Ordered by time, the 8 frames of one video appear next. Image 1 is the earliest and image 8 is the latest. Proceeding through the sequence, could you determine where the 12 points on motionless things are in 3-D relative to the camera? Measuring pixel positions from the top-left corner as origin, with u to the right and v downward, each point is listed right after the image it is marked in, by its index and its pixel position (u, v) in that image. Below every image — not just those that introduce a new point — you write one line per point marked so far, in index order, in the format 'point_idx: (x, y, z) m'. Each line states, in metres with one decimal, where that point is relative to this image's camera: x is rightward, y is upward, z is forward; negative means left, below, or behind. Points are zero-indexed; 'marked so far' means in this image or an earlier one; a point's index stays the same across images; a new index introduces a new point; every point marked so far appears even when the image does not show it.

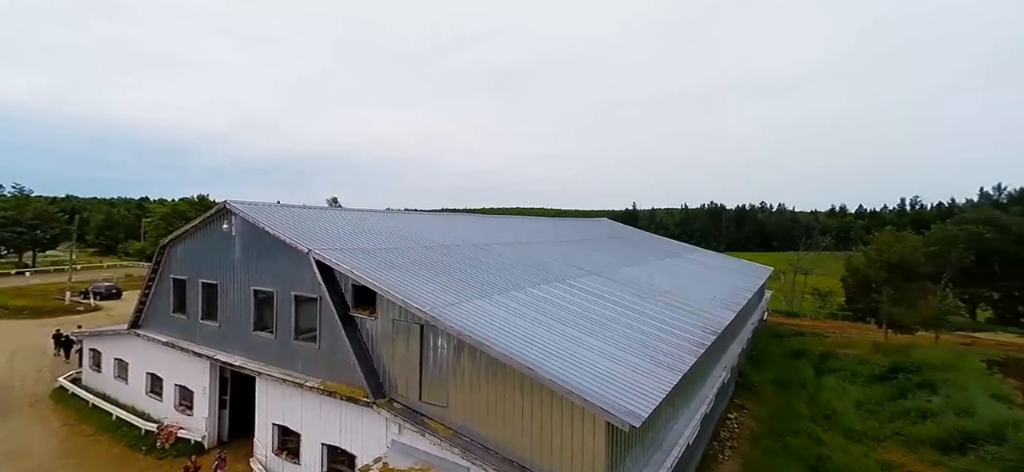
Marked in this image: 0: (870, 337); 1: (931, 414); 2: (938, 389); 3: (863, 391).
0: (+13.9, -4.0, +17.5) m
1: (+11.8, -5.0, +12.9) m
2: (+12.7, -4.6, +13.7) m
3: (+11.2, -5.0, +14.5) m
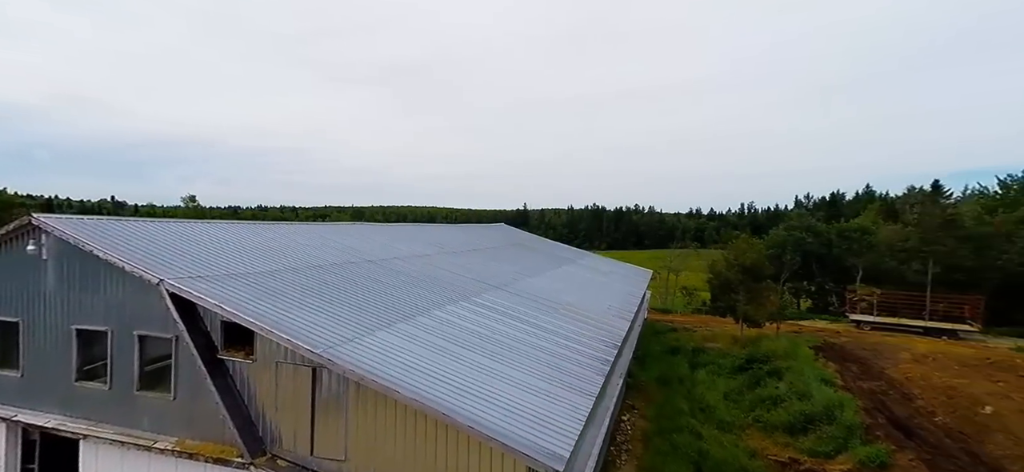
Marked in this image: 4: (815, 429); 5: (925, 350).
0: (+9.6, -4.1, +20.1) m
1: (+8.7, -5.3, +15.1) m
2: (+9.4, -4.8, +16.1) m
3: (+7.8, -5.3, +16.6) m
4: (+8.7, -5.5, +13.6) m
5: (+15.4, -4.3, +17.5) m
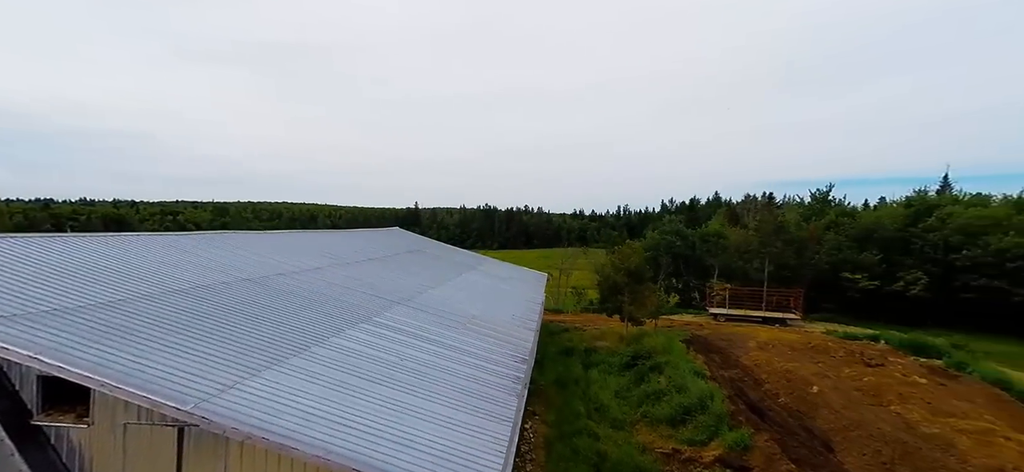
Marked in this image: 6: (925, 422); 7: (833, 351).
0: (+4.8, -4.2, +21.5) m
1: (+5.3, -5.5, +16.5) m
2: (+5.7, -5.0, +17.6) m
3: (+4.0, -5.4, +17.6) m
4: (+5.7, -5.8, +15.0) m
5: (+11.1, -4.5, +20.5) m
6: (+12.8, -5.8, +14.8) m
7: (+13.2, -4.7, +19.3) m
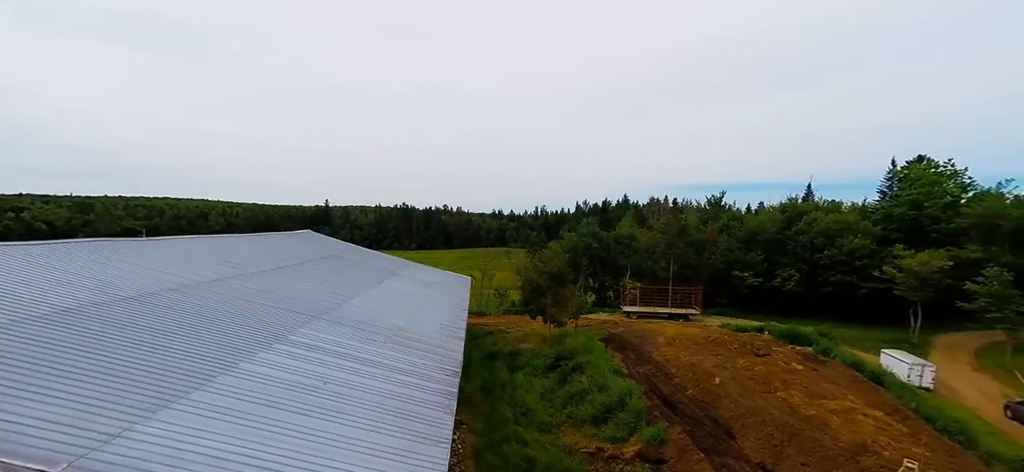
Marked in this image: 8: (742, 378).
0: (+1.2, -4.3, +21.7) m
1: (+2.6, -5.6, +17.0) m
2: (+2.8, -5.1, +18.1) m
3: (+1.1, -5.5, +17.8) m
4: (+3.3, -5.9, +15.6) m
5: (+7.5, -4.6, +22.0) m
6: (+10.3, -6.0, +16.7) m
7: (+9.8, -4.9, +21.2) m
8: (+8.9, -5.5, +18.3) m
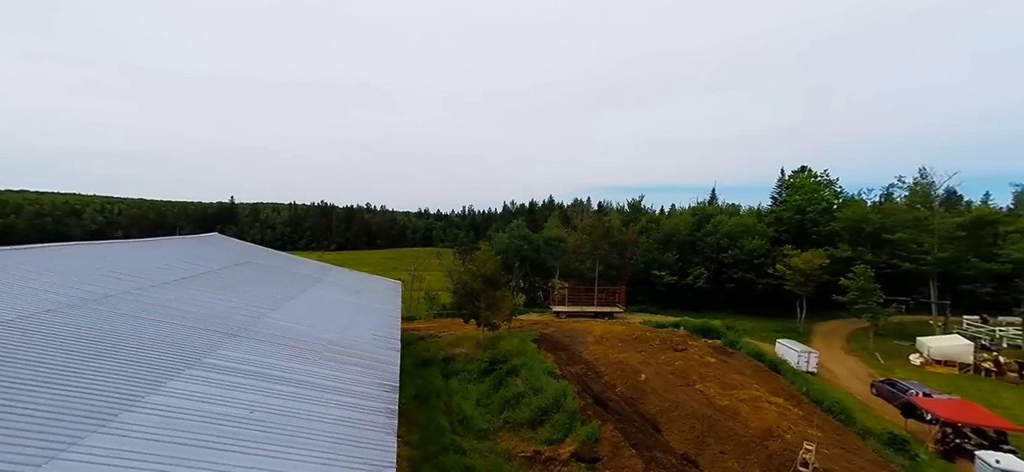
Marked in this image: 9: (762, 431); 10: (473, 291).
0: (-1.9, -4.4, +21.4) m
1: (+0.3, -5.7, +17.0) m
2: (+0.3, -5.3, +18.2) m
3: (-1.3, -5.7, +17.6) m
4: (+1.2, -6.1, +15.8) m
5: (+4.2, -4.7, +22.8) m
6: (+7.9, -6.2, +18.2) m
7: (+6.6, -5.0, +22.4) m
8: (+6.3, -5.7, +19.5) m
9: (+8.5, -6.6, +16.1) m
10: (-1.6, -2.3, +19.6) m
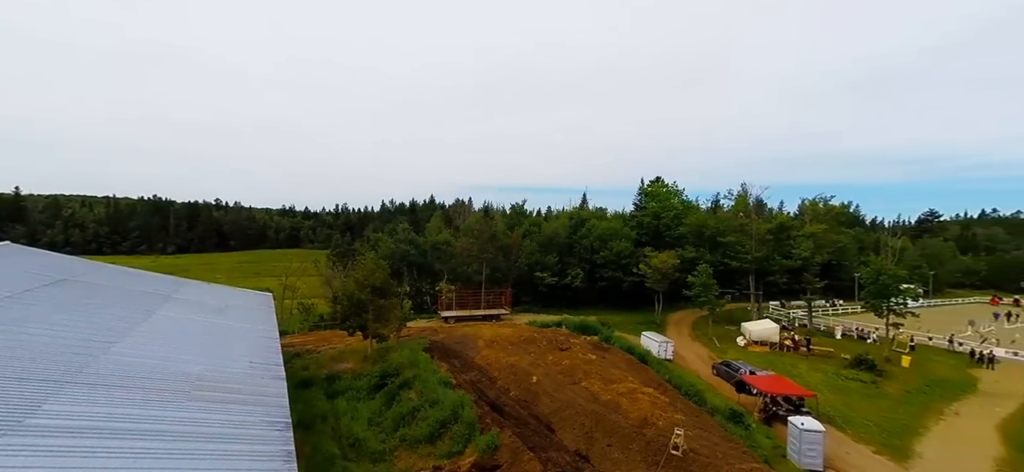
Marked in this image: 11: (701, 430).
0: (-6.7, -4.5, +19.8) m
1: (-3.3, -6.0, +16.2) m
2: (-3.7, -5.5, +17.4) m
3: (-5.0, -5.9, +16.3) m
4: (-2.1, -6.4, +15.3) m
5: (-1.2, -4.8, +23.0) m
6: (+3.7, -6.4, +19.6) m
7: (+1.3, -5.2, +23.3) m
8: (+1.7, -5.9, +20.3) m
9: (+4.8, -6.9, +17.7) m
10: (-5.8, -2.5, +18.2) m
11: (+7.6, -7.8, +18.9) m
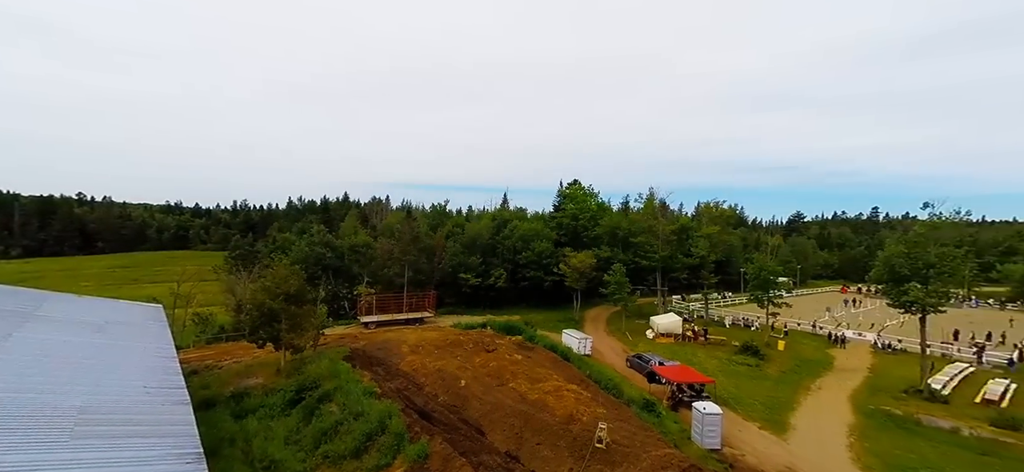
0: (-9.5, -4.6, +18.1) m
1: (-5.5, -6.1, +15.2) m
2: (-6.1, -5.6, +16.2) m
3: (-7.2, -6.0, +15.0) m
4: (-4.2, -6.4, +14.5) m
5: (-4.7, -4.9, +22.2) m
6: (+0.7, -6.5, +19.8) m
7: (-2.4, -5.2, +23.0) m
8: (-1.4, -6.0, +20.2) m
9: (+2.1, -7.0, +18.1) m
10: (-8.4, -2.6, +16.6) m
11: (+4.6, -7.8, +19.9) m
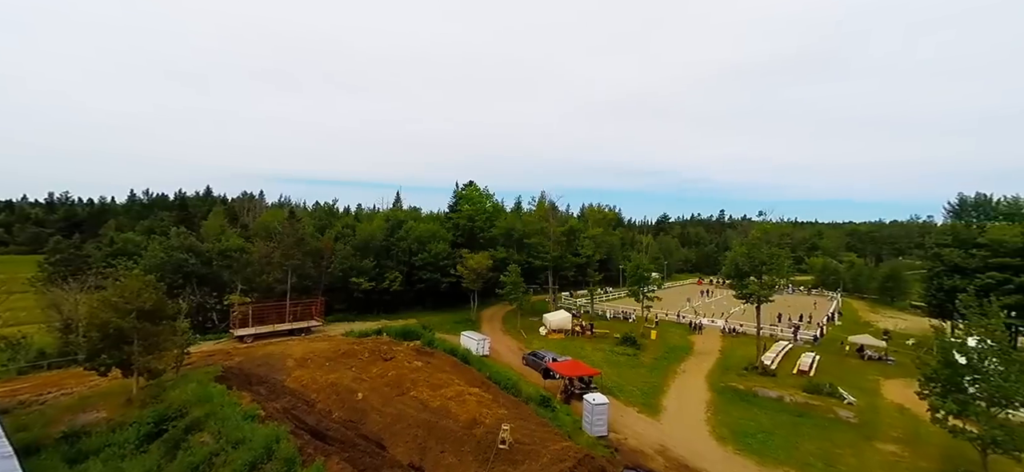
0: (-12.8, -4.7, +15.0) m
1: (-8.3, -6.1, +13.1) m
2: (-9.1, -5.6, +14.0) m
3: (-9.8, -6.0, +12.5) m
4: (-6.8, -6.5, +12.8) m
5: (-9.1, -5.0, +20.1) m
6: (-3.3, -6.5, +19.1) m
7: (-7.1, -5.3, +21.4) m
8: (-5.4, -6.0, +18.9) m
9: (-1.5, -7.0, +17.8) m
10: (-11.4, -2.7, +13.8) m
11: (+0.5, -7.9, +20.1) m
